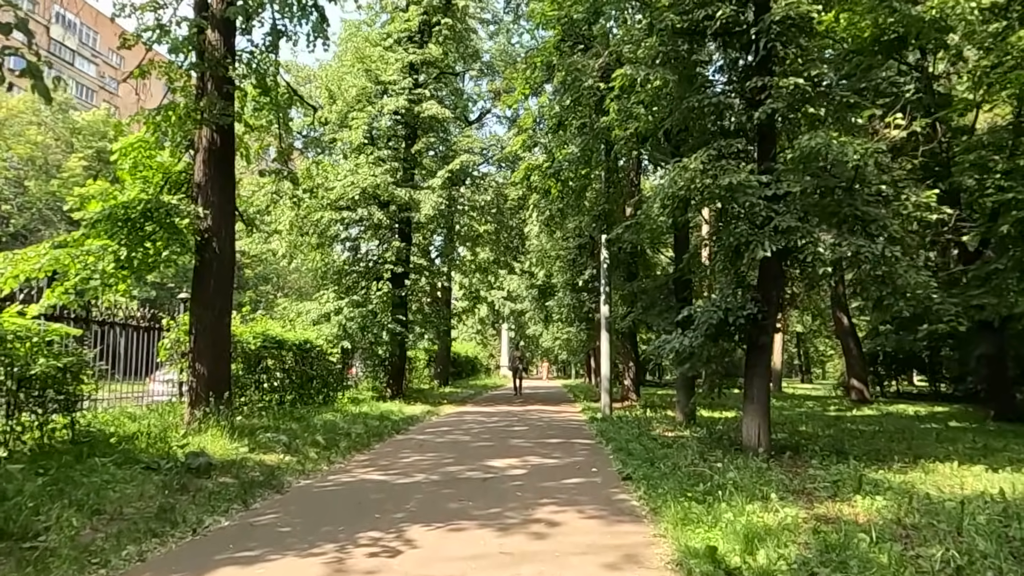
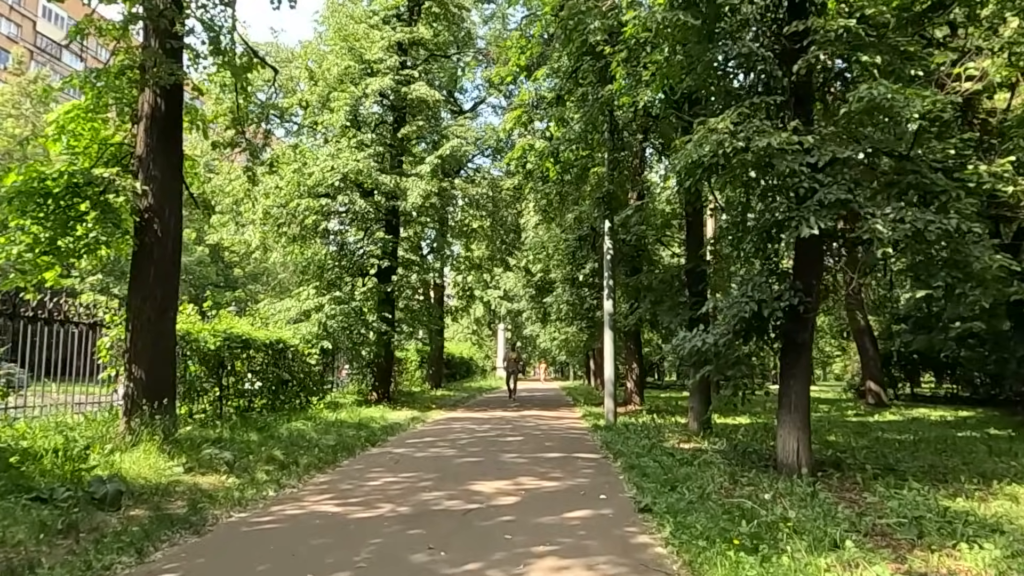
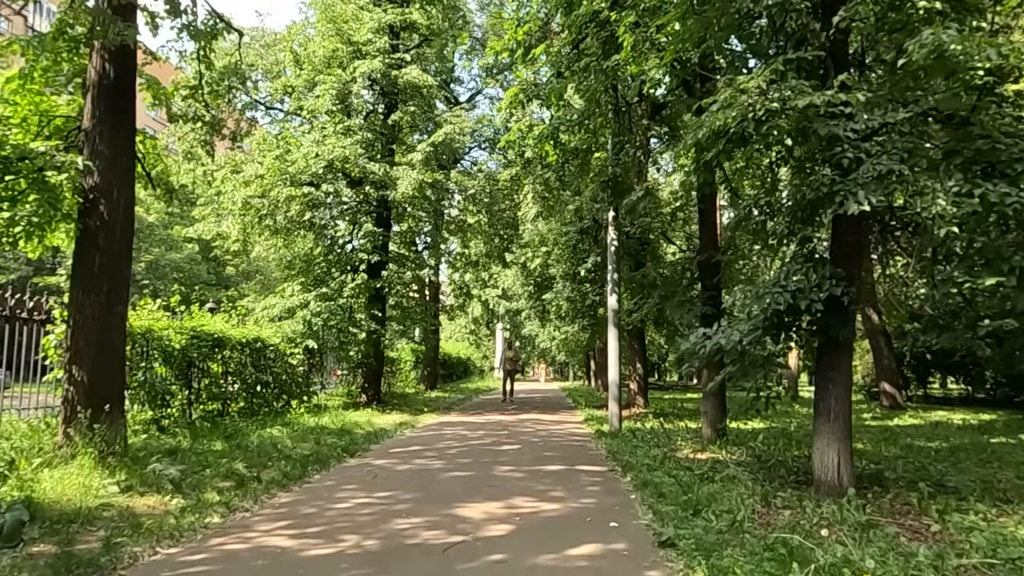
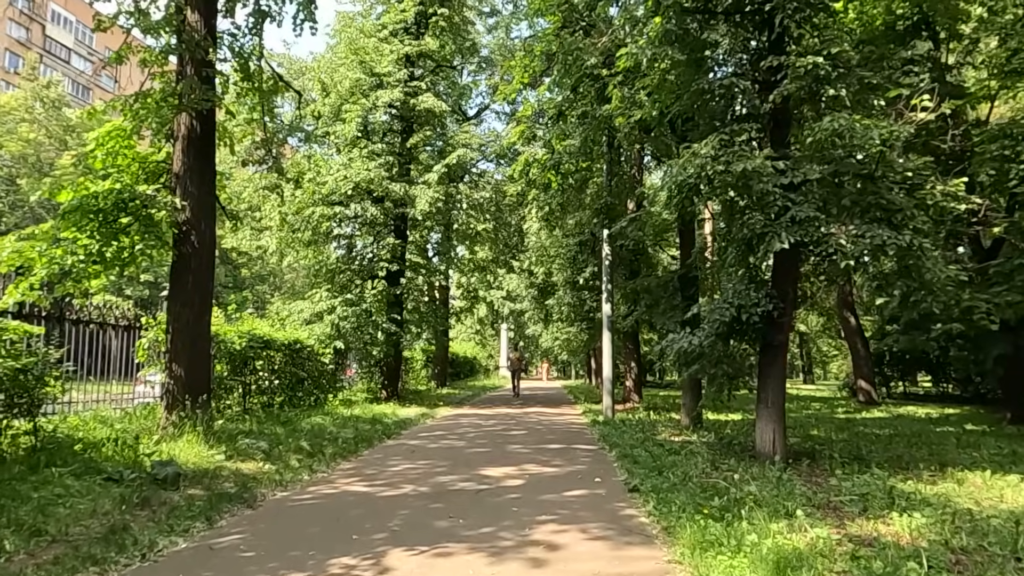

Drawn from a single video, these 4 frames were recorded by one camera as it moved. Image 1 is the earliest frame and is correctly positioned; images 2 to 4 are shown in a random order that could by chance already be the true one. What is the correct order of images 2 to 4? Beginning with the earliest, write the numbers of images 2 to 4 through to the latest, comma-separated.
4, 2, 3
